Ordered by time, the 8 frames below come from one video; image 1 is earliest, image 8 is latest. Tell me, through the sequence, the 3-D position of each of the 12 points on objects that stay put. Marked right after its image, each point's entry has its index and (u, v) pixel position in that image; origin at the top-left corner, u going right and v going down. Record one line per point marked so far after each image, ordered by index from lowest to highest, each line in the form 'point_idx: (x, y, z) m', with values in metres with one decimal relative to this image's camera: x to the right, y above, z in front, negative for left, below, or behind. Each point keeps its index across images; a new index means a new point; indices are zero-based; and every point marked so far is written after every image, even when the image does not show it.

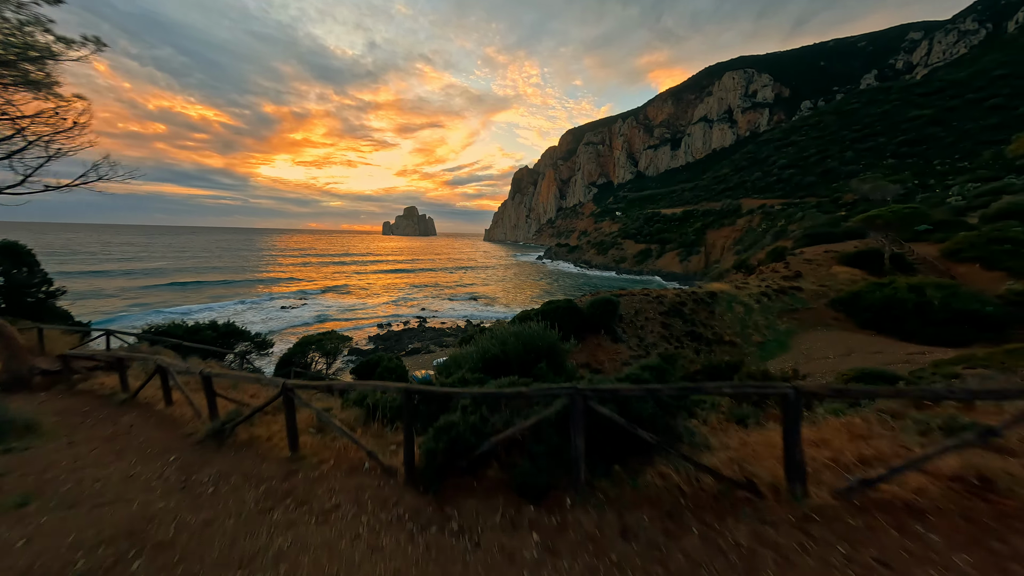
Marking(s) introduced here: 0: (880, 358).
0: (+17.2, -3.3, +15.1) m
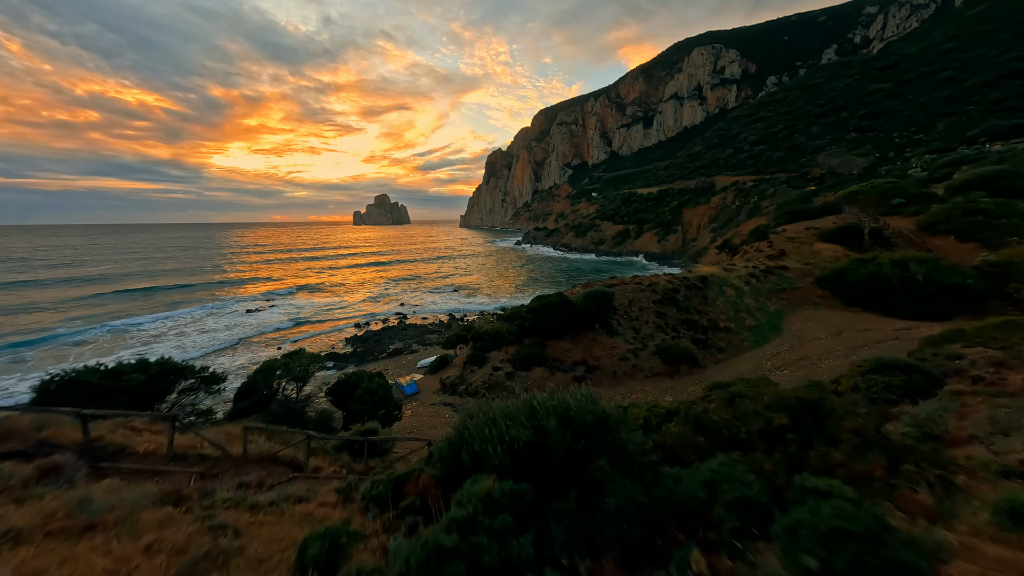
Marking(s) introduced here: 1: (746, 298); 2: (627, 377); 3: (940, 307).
0: (+16.8, -2.3, +15.2) m
1: (+13.3, -0.6, +18.4) m
2: (+4.9, -3.8, +13.6) m
3: (+20.7, -0.9, +15.6) m
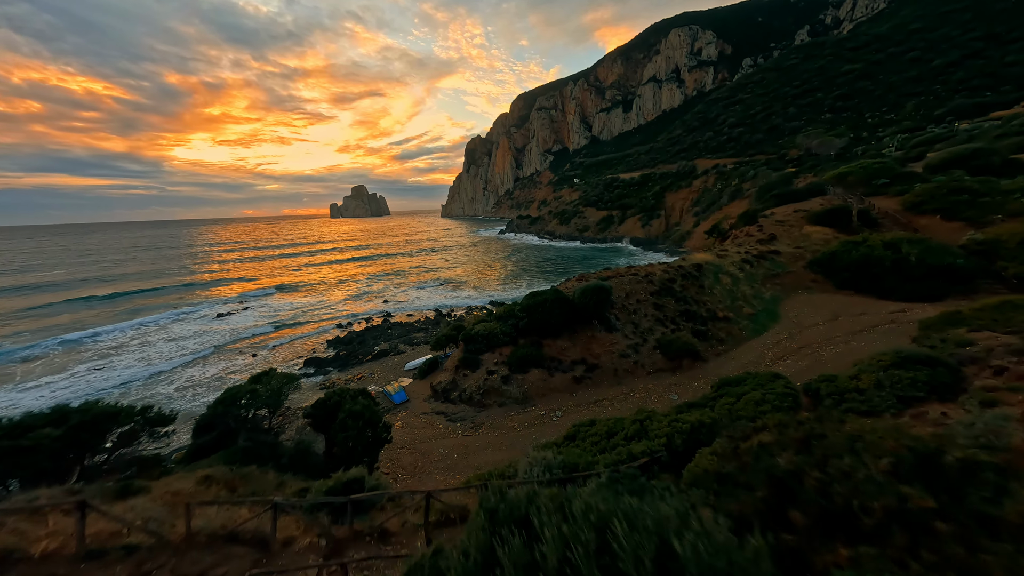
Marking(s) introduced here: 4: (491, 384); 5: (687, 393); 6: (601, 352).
0: (+16.6, -1.5, +15.1) m
1: (+12.8, +0.2, +18.0) m
2: (+4.7, -3.5, +13.0) m
3: (+20.3, 0.0, +15.6) m
4: (-0.8, -3.9, +12.9) m
5: (+6.4, -3.9, +11.7) m
6: (+3.7, -2.8, +13.5) m
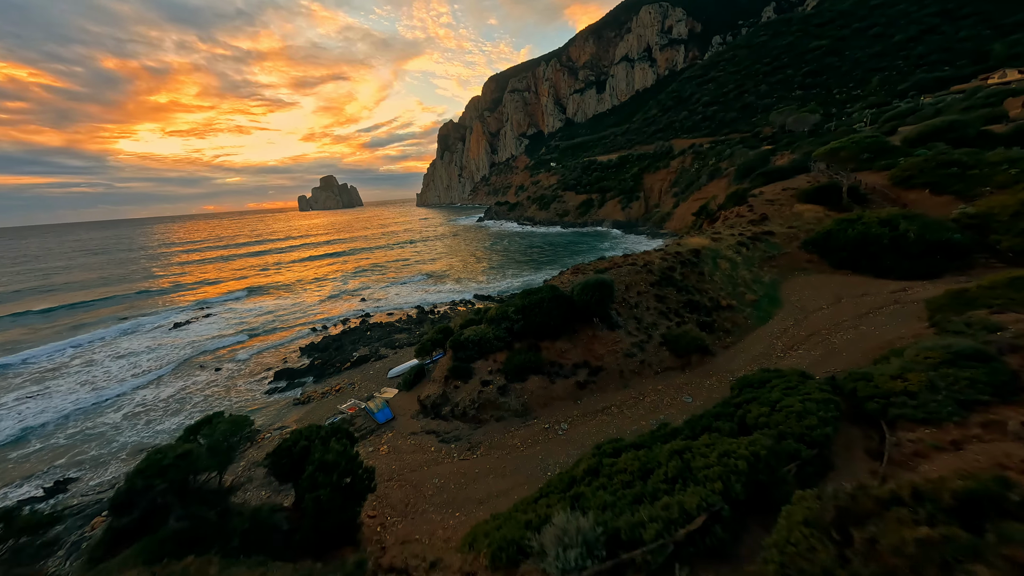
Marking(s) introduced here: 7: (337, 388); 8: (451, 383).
0: (+16.2, -0.6, +14.6) m
1: (+12.2, +1.0, +17.3) m
2: (+4.6, -3.3, +12.0) m
3: (+19.9, +1.1, +15.3) m
4: (-0.9, -3.9, +11.6) m
5: (+6.4, -3.6, +10.8) m
6: (+3.6, -2.5, +12.4) m
7: (-10.2, -5.9, +18.8) m
8: (-2.4, -3.7, +12.5) m
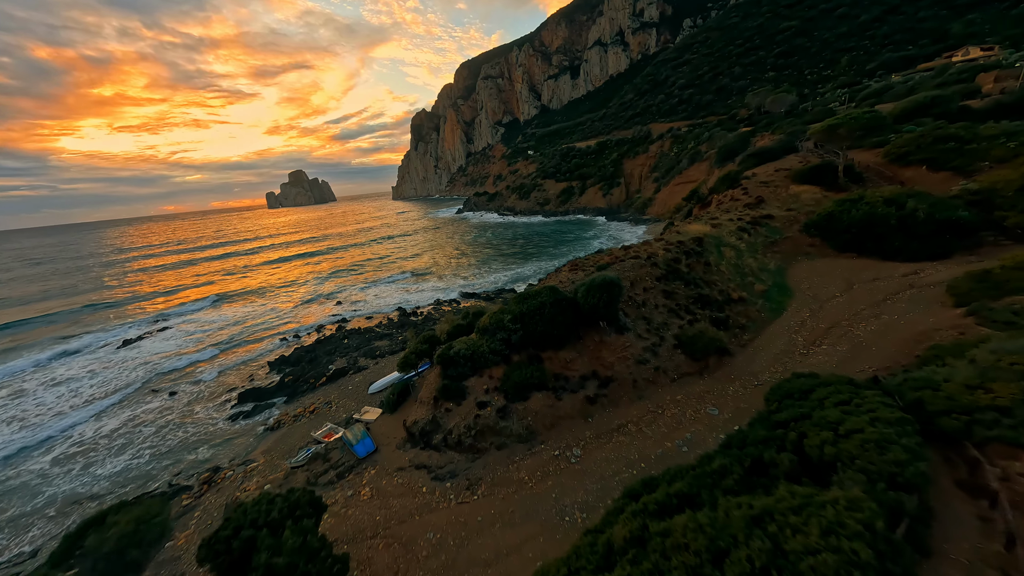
0: (+15.9, +0.1, +13.8) m
1: (+11.7, +1.5, +16.2) m
2: (+4.6, -3.2, +10.6) m
3: (+19.4, +2.0, +14.6) m
4: (-0.9, -4.2, +10.0) m
5: (+6.5, -3.5, +9.5) m
6: (+3.5, -2.5, +11.0) m
7: (-10.5, -6.3, +16.7) m
8: (-2.4, -4.0, +10.8) m
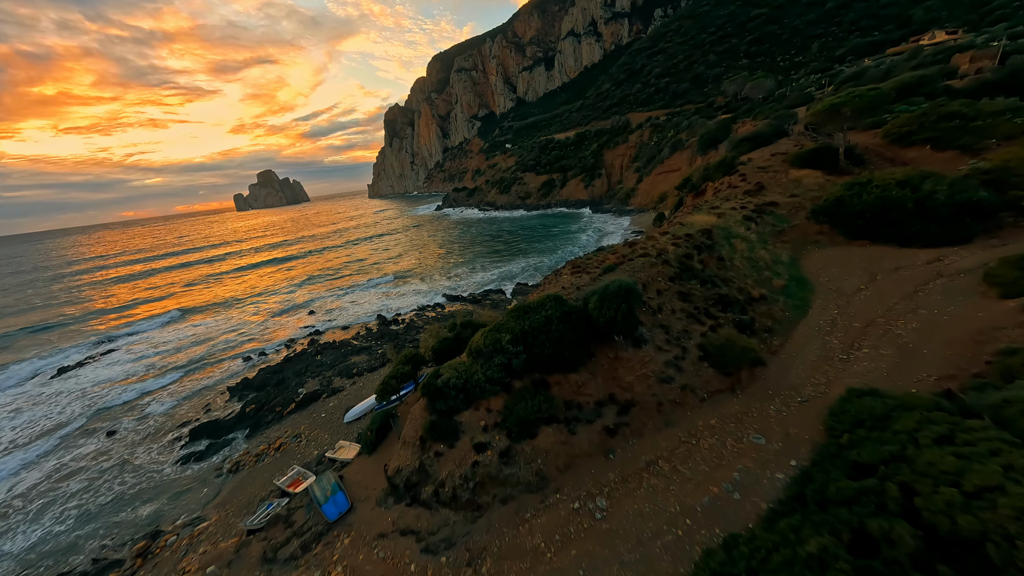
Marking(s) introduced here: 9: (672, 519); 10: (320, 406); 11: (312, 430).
0: (+15.6, +0.5, +12.7) m
1: (+11.3, +1.8, +14.8) m
2: (+4.7, -3.4, +9.0) m
3: (+19.1, +2.5, +13.6) m
4: (-0.7, -4.6, +8.1) m
5: (+6.6, -3.6, +8.0) m
6: (+3.5, -2.7, +9.3) m
7: (-10.5, -7.0, +14.4) m
8: (-2.2, -4.4, +8.8) m
9: (+3.4, -4.9, +6.9) m
10: (-9.8, -6.0, +16.5) m
11: (-9.2, -6.5, +14.8) m
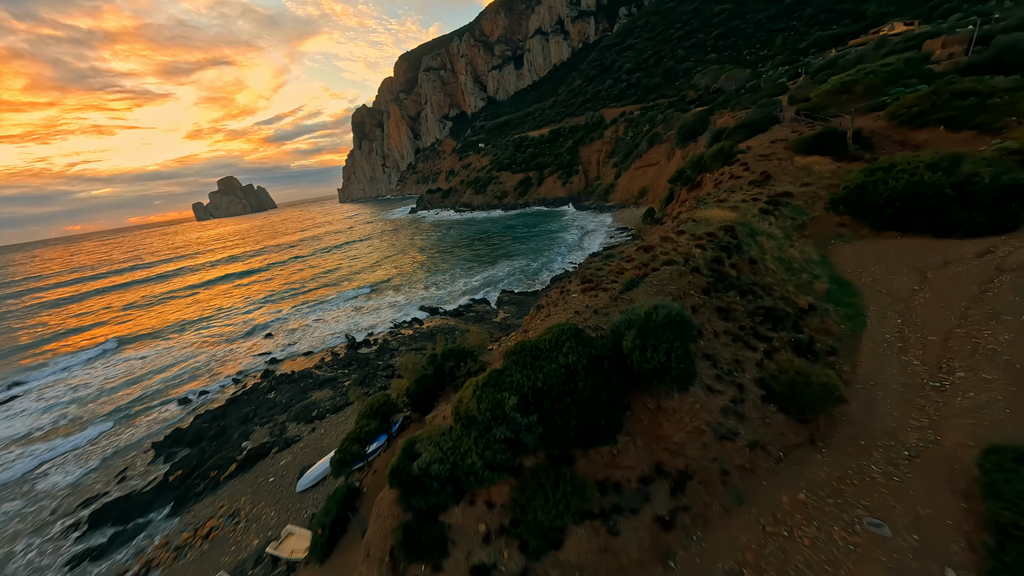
0: (+15.4, +0.5, +10.9) m
1: (+10.8, +1.6, +12.8) m
2: (+4.9, -3.8, +6.6) m
3: (+18.6, +2.7, +12.1) m
4: (-0.4, -5.3, +5.4) m
5: (+6.9, -4.0, +5.7) m
6: (+3.7, -3.3, +6.8) m
7: (-10.4, -8.3, +11.0) m
8: (-2.0, -5.2, +6.0) m
9: (+3.8, -5.5, +4.4) m
10: (-9.9, -7.2, +13.2) m
11: (-9.2, -7.7, +11.5) m
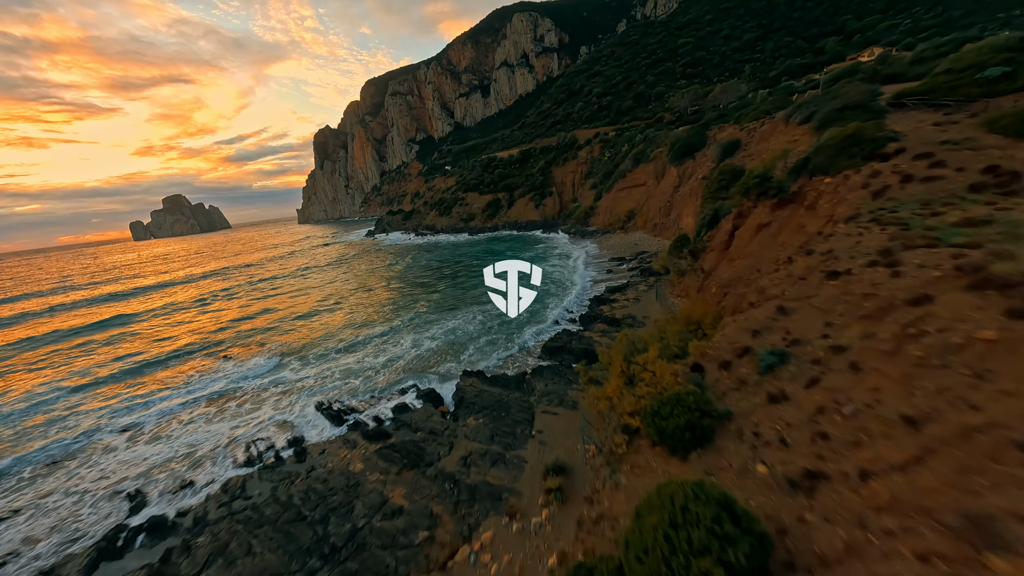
0: (+15.3, -2.2, +1.0) m
1: (+10.6, -1.3, +2.5) m
2: (+5.4, -6.3, -4.6) m
3: (+18.4, 0.0, +2.6) m
4: (+0.3, -7.7, -6.5) m
5: (+7.5, -6.4, -5.3) m
6: (+4.2, -5.8, -4.5) m
7: (-10.2, -11.1, -2.1) m
8: (-1.3, -7.7, -6.0) m
9: (+4.6, -7.8, -7.0) m
10: (-10.0, -10.3, +0.2) m
11: (-9.0, -10.6, -1.4) m
